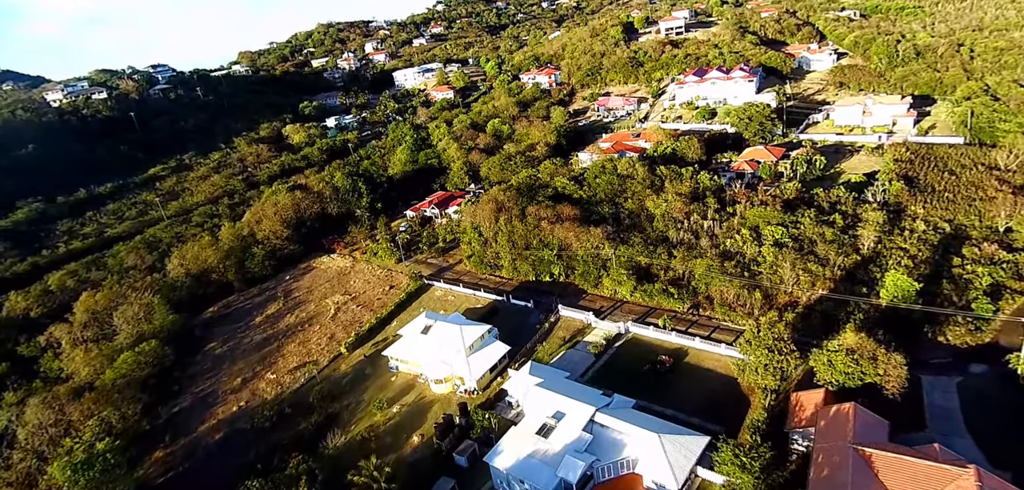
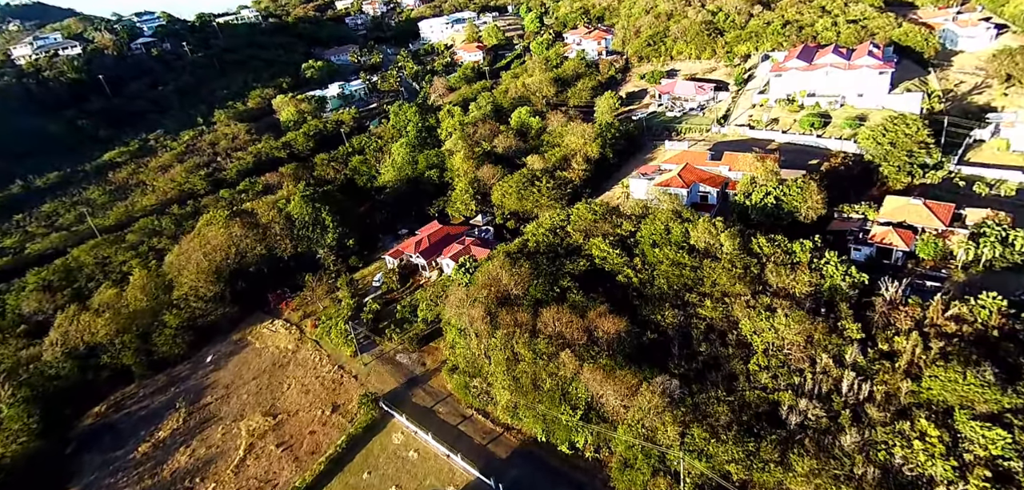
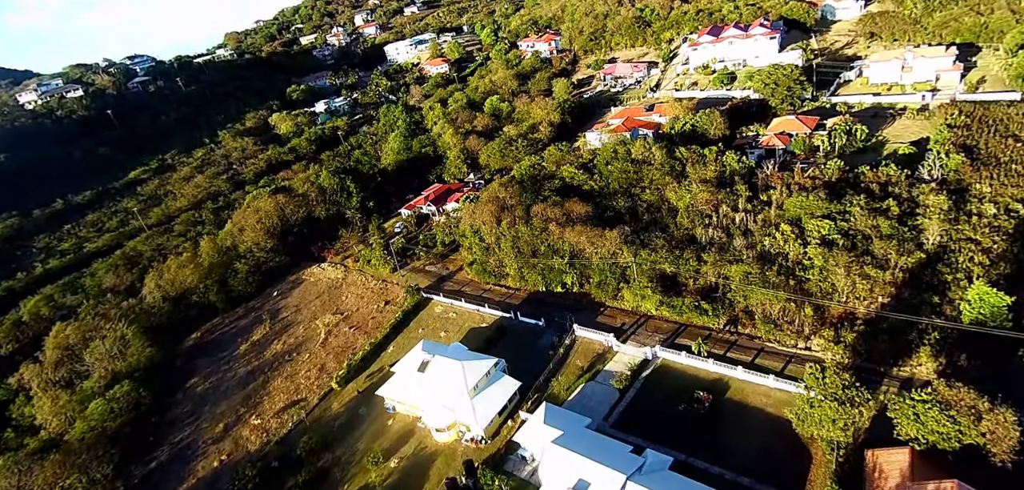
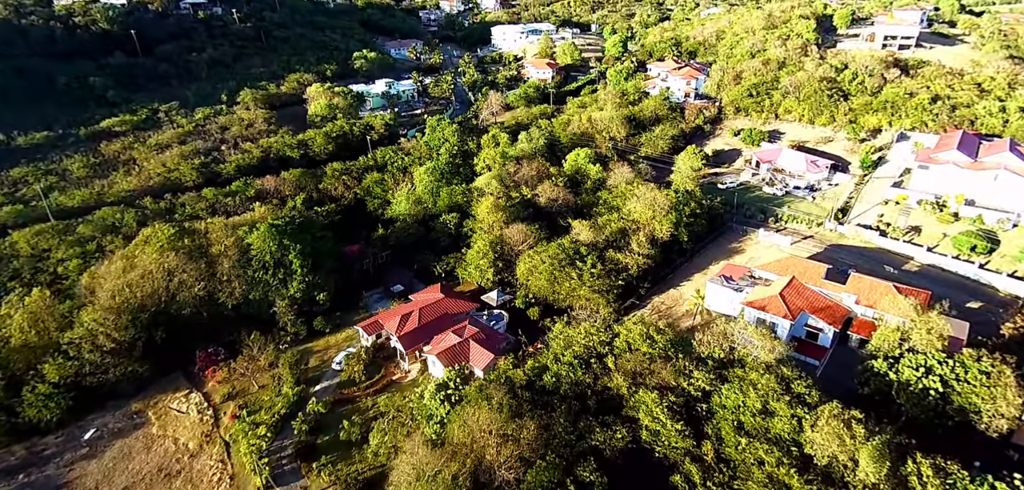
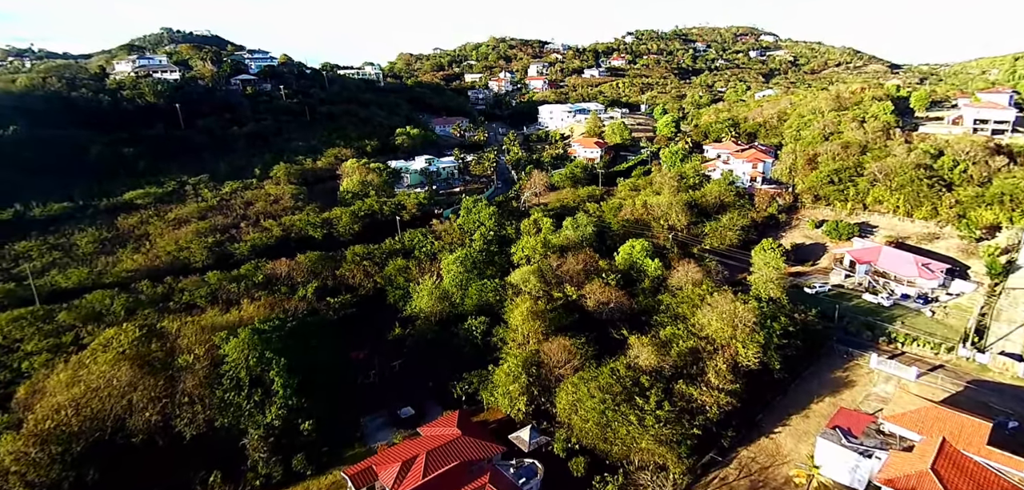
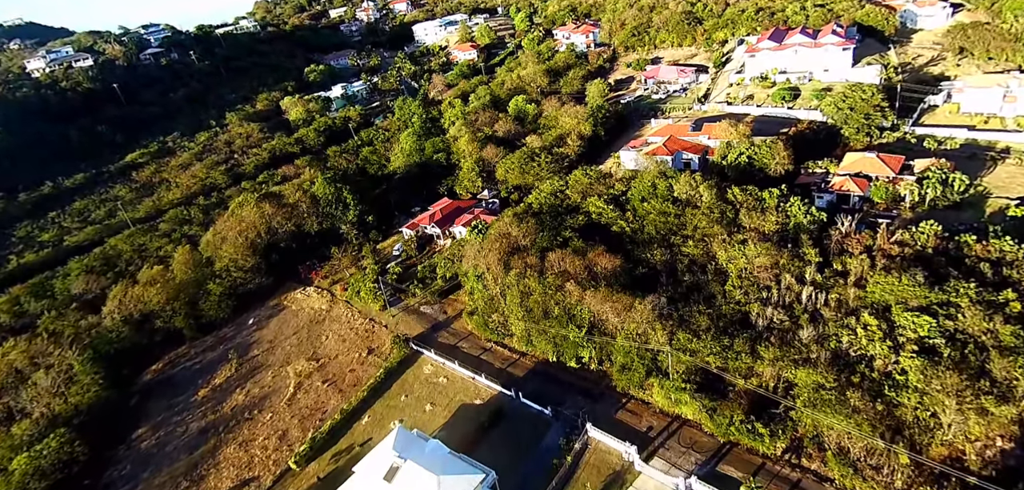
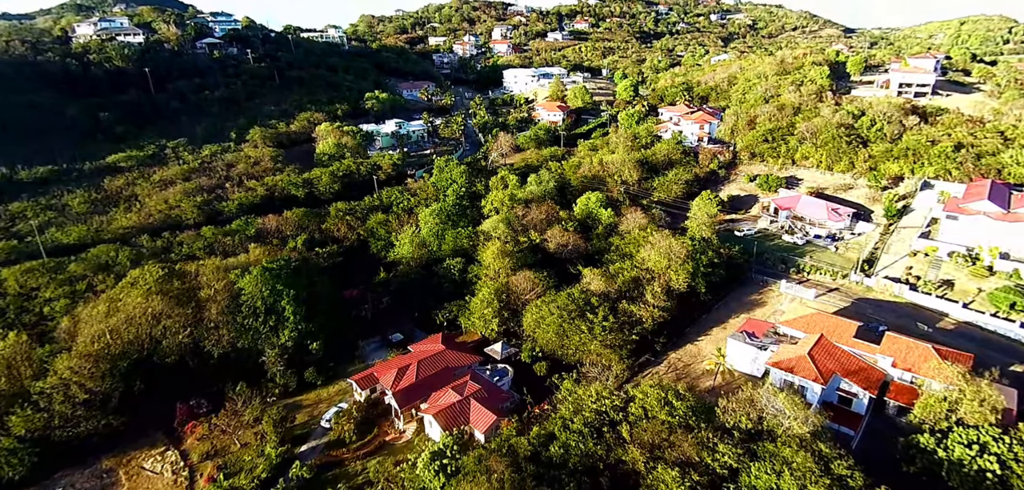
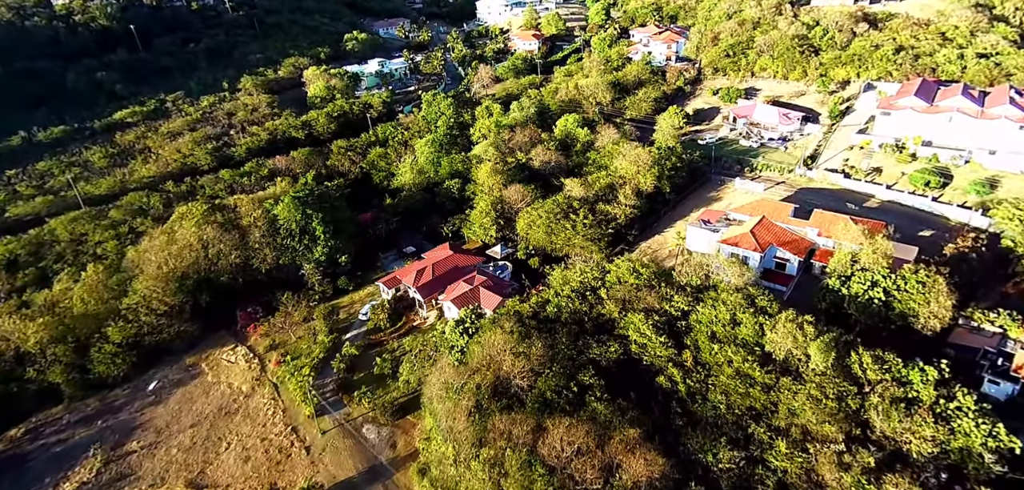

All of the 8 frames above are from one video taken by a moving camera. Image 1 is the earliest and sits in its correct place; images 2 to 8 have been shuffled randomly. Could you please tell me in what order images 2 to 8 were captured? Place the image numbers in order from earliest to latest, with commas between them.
3, 6, 2, 8, 4, 7, 5
